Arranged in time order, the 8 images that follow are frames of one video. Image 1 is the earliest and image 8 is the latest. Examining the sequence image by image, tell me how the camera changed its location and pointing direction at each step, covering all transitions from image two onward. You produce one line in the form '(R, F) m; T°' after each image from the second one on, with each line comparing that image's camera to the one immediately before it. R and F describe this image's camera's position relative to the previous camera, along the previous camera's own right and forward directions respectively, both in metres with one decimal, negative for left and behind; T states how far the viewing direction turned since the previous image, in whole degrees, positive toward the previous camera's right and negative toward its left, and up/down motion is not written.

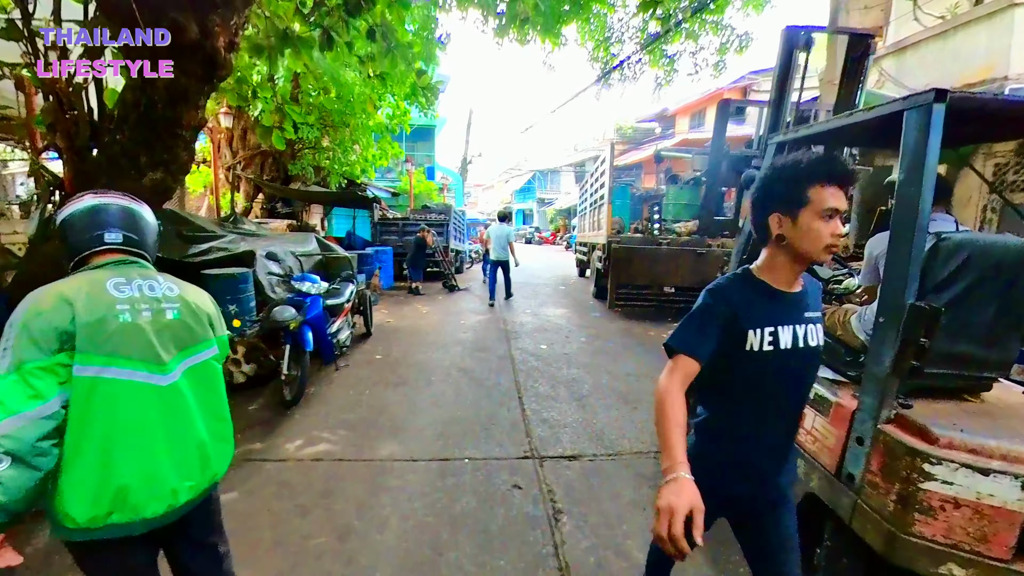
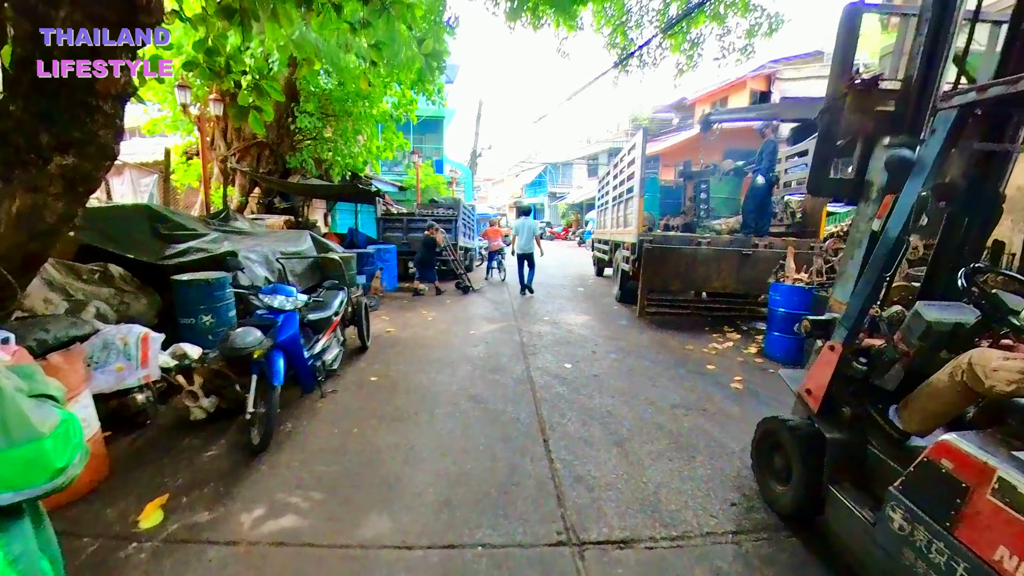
(-0.1, +0.8) m; -1°
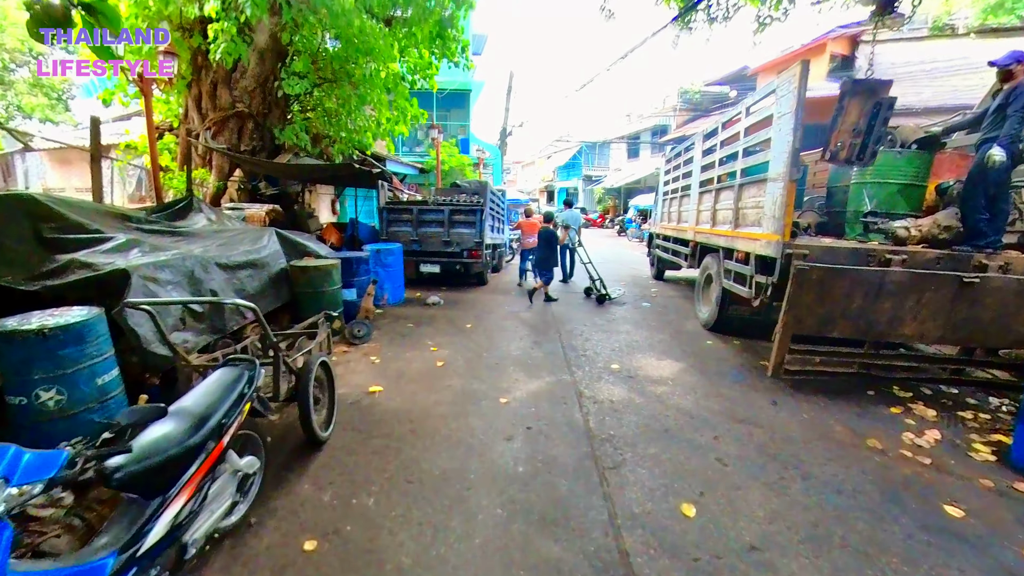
(-0.2, +2.3) m; -3°
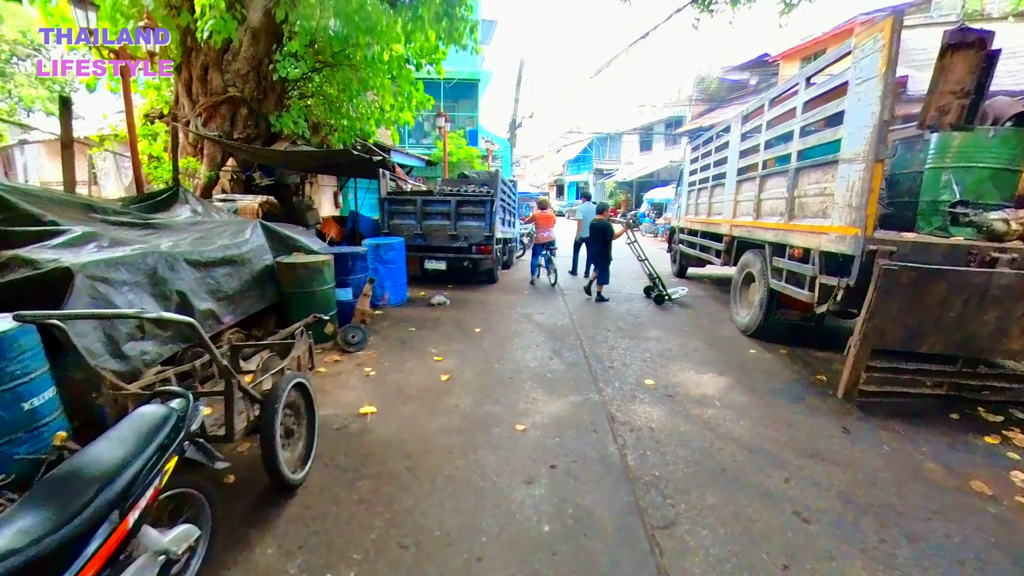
(-0.1, +0.6) m; -1°
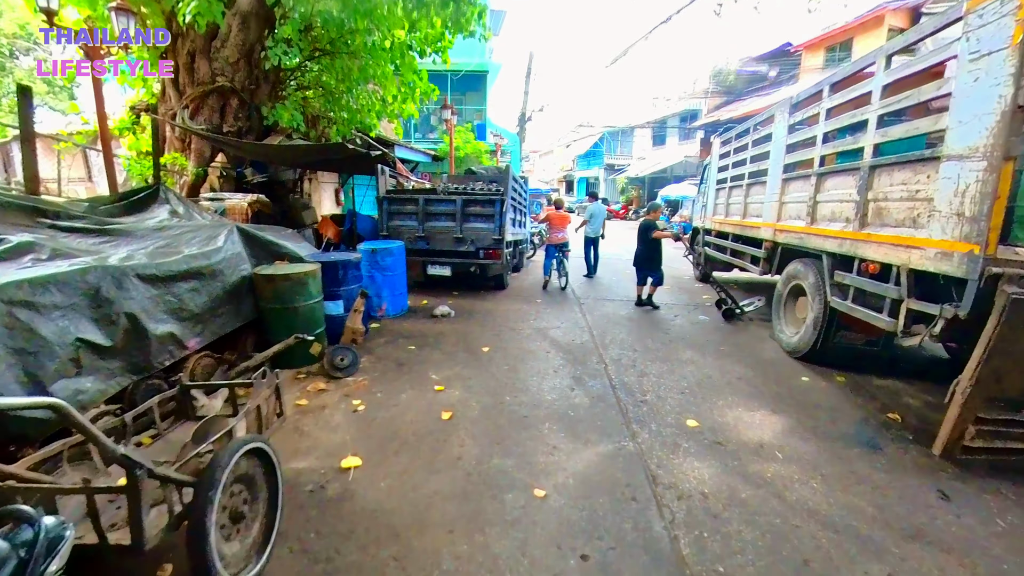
(0.0, +0.6) m; -1°
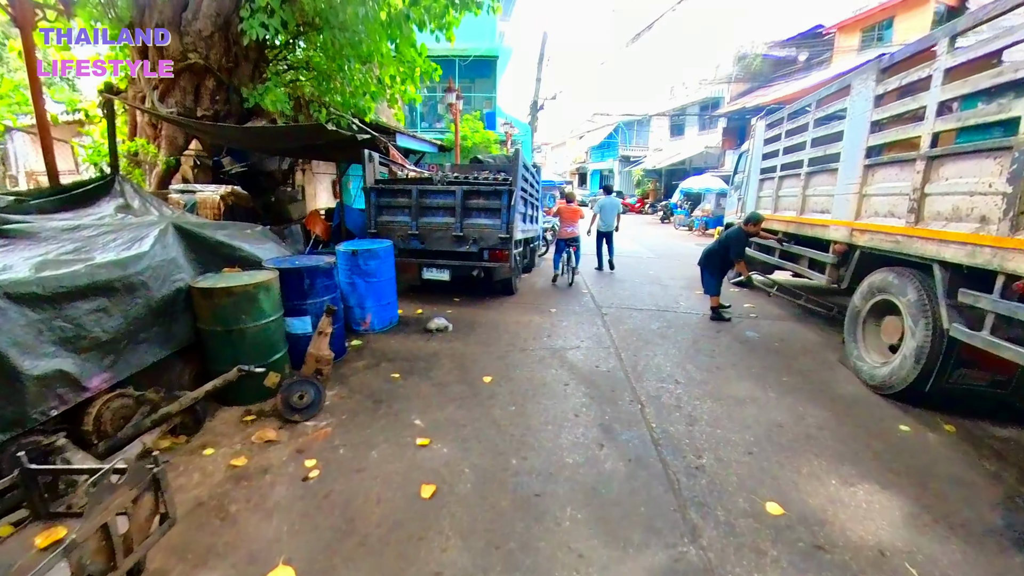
(0.0, +0.9) m; -1°
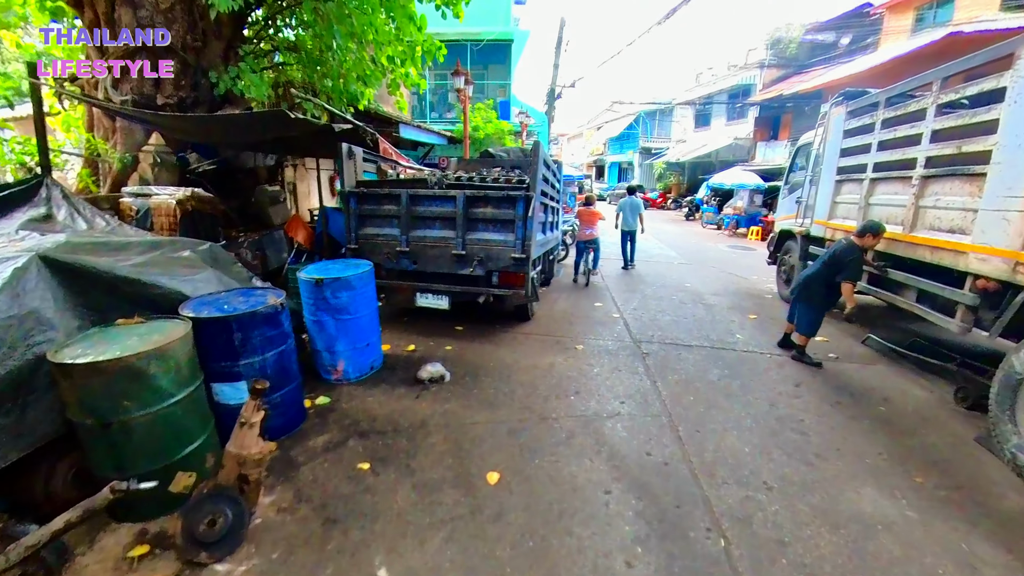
(0.0, +1.0) m; -1°
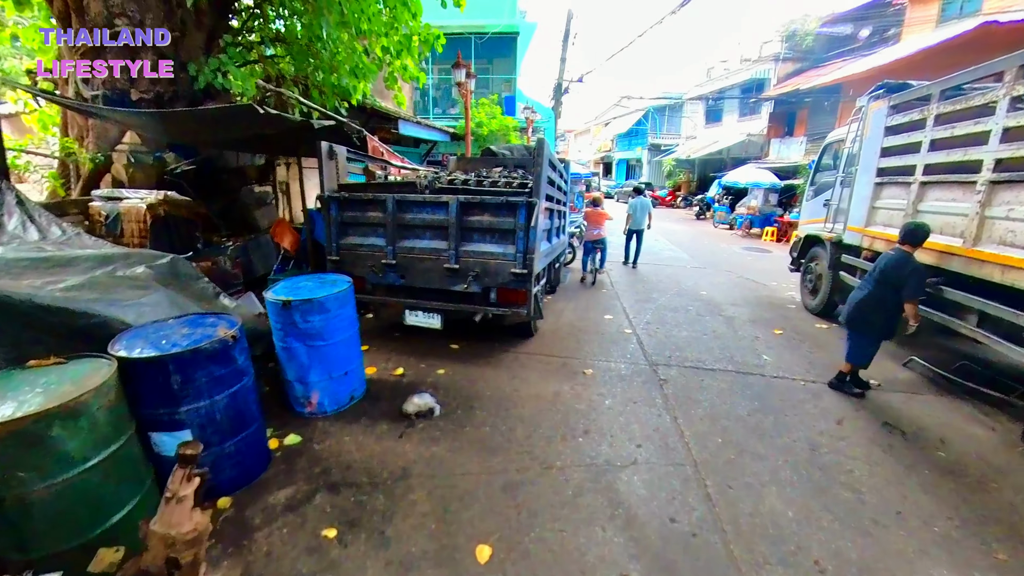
(0.0, +0.4) m; -1°
